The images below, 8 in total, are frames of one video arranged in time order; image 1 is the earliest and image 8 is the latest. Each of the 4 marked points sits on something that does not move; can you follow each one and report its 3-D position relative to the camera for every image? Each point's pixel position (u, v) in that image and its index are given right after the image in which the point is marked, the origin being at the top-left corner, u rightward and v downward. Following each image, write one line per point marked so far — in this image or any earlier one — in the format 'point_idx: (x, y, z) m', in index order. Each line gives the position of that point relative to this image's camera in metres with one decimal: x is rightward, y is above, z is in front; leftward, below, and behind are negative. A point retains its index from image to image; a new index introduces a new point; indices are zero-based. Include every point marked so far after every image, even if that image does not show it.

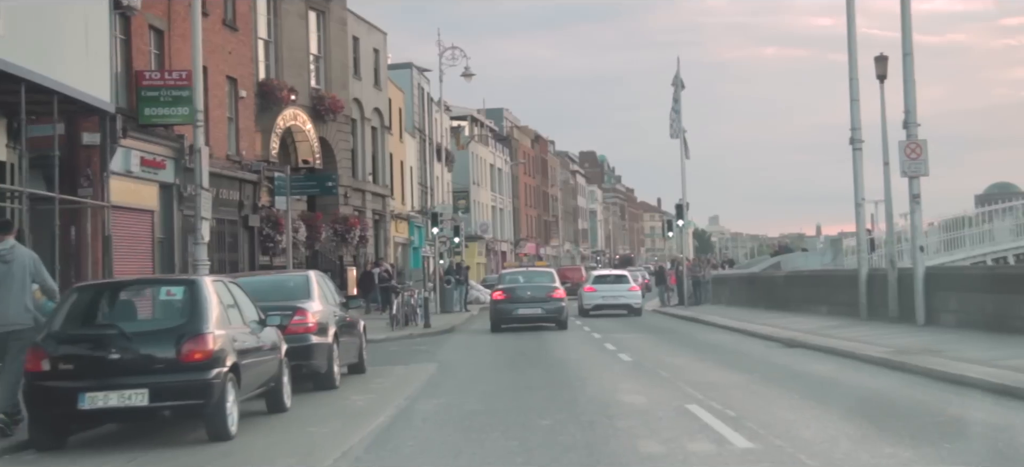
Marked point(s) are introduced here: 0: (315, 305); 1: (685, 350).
0: (-2.4, -0.9, +13.6) m
1: (+2.8, -1.9, +18.4) m
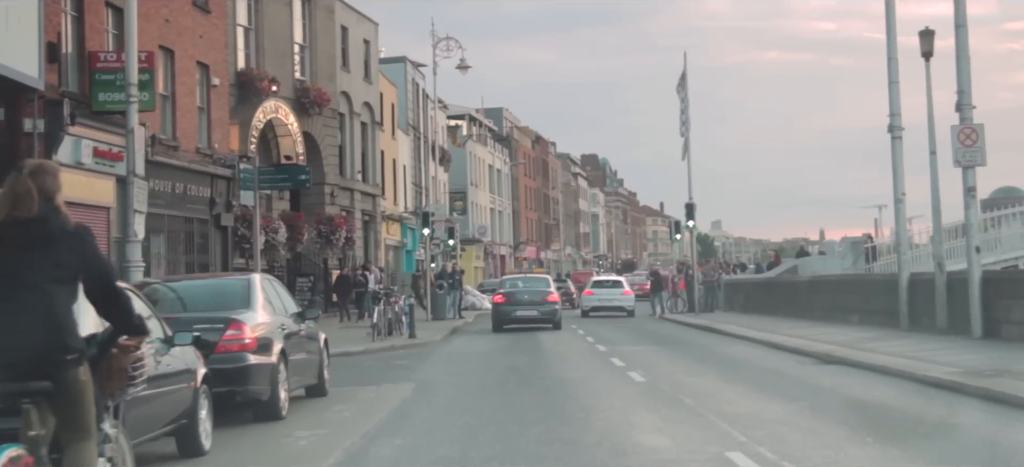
0: (-2.5, -0.8, +11.0) m
1: (+2.7, -1.9, +15.7) m
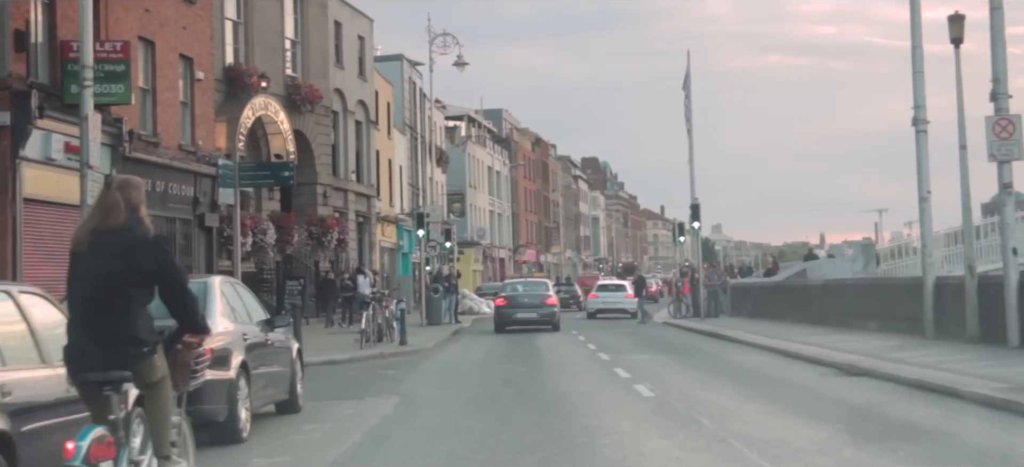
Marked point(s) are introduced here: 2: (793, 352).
0: (-2.5, -0.8, +9.6) m
1: (+2.7, -1.9, +14.4) m
2: (+4.7, -2.0, +18.7) m
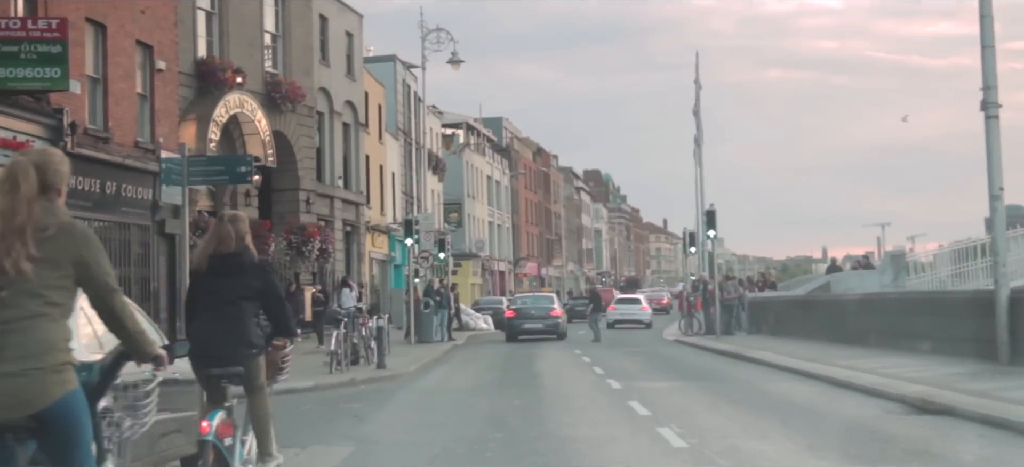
0: (-2.6, -0.7, +6.7) m
1: (+2.6, -1.9, +11.4) m
2: (+4.6, -2.0, +15.7) m
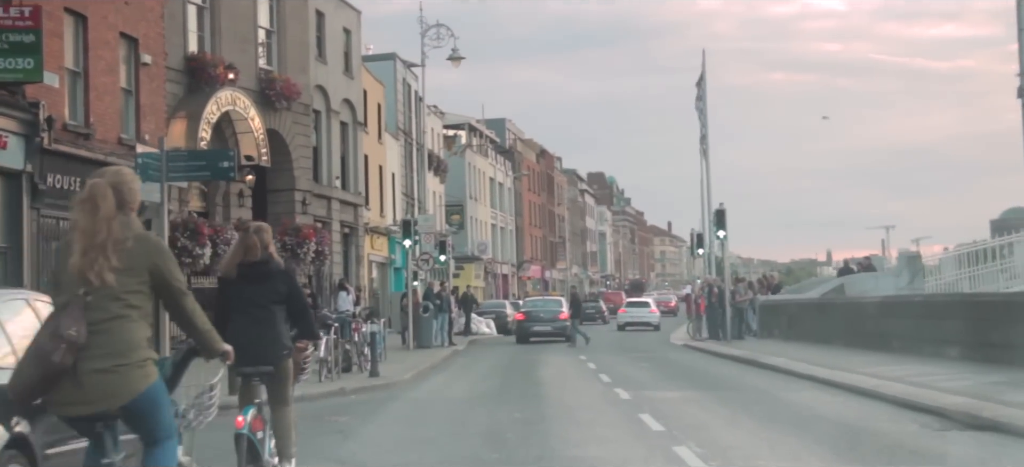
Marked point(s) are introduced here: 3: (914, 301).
0: (-2.7, -0.7, +5.5) m
1: (+2.6, -1.9, +10.2) m
2: (+4.6, -2.0, +14.6) m
3: (+7.0, -1.2, +19.5) m
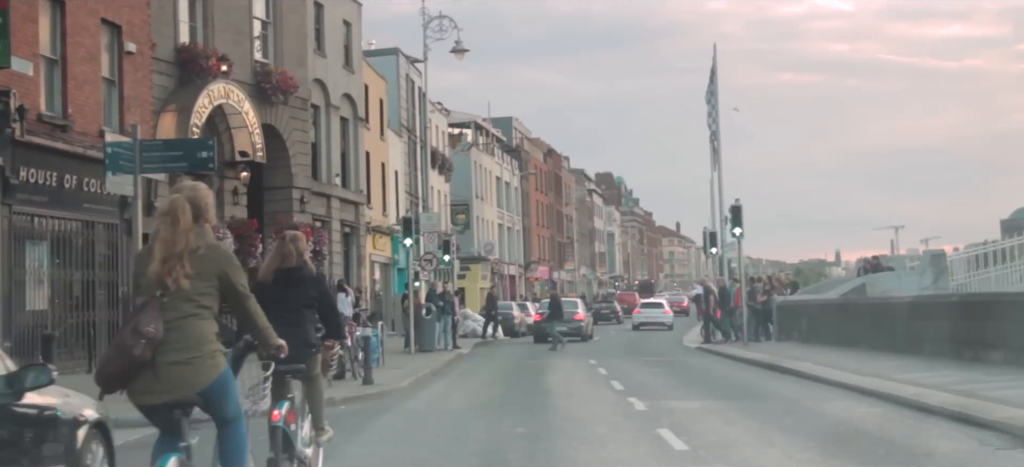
0: (-2.7, -0.6, +4.2) m
1: (+2.6, -1.8, +8.9) m
2: (+4.6, -1.9, +13.2) m
3: (+7.0, -1.1, +18.1) m
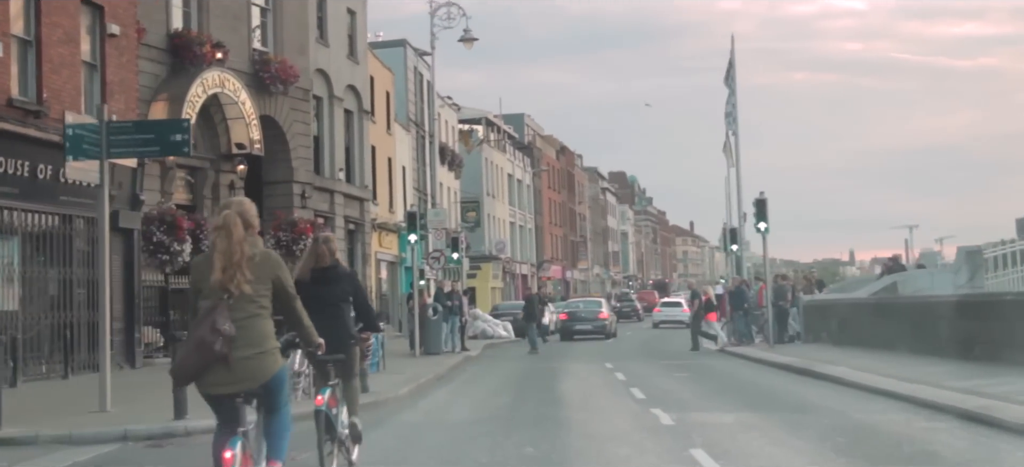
0: (-2.7, -0.5, +2.6) m
1: (+2.6, -1.7, +7.2) m
2: (+4.7, -1.8, +11.5) m
3: (+7.2, -1.0, +16.4) m
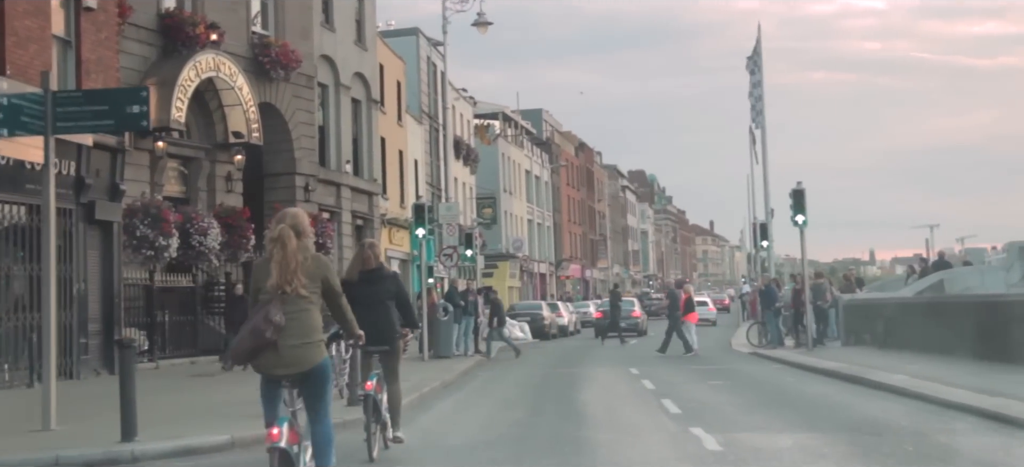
0: (-2.8, -0.4, +0.6) m
1: (+2.6, -1.5, +5.2) m
2: (+4.8, -1.7, +9.4) m
3: (+7.4, -0.8, +14.2) m
